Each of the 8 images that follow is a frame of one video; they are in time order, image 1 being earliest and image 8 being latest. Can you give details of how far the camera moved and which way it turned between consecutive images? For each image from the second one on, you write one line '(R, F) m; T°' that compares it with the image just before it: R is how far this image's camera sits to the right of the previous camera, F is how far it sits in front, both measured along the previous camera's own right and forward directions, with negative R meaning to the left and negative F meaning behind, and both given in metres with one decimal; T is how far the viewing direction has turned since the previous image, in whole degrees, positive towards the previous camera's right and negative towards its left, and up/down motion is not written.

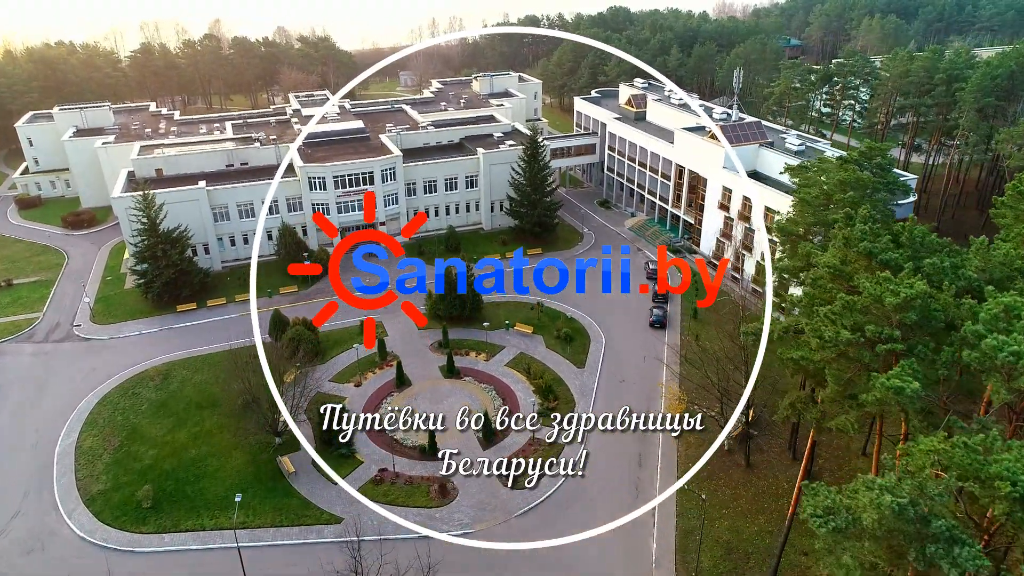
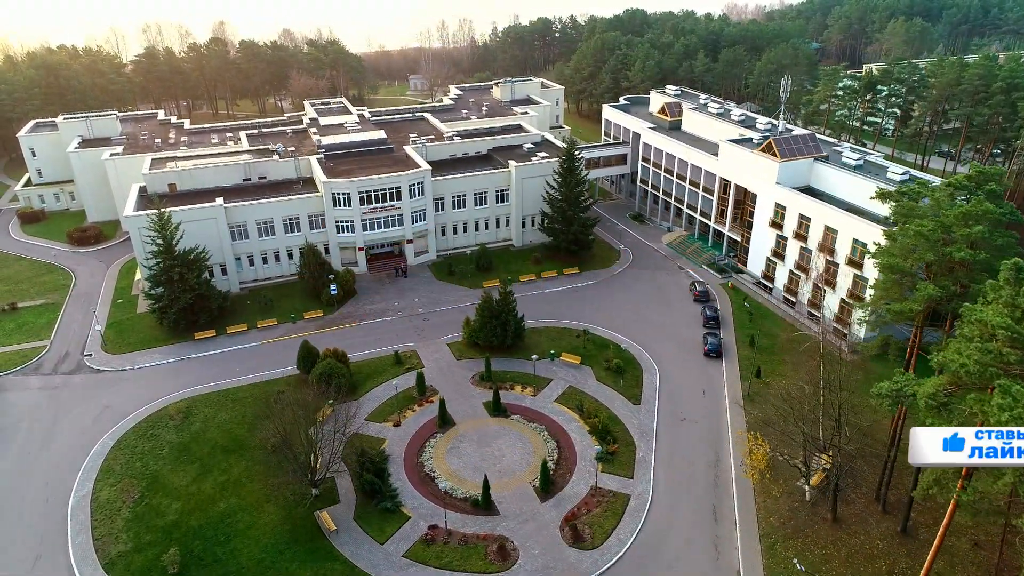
(-3.1, +3.6) m; 0°
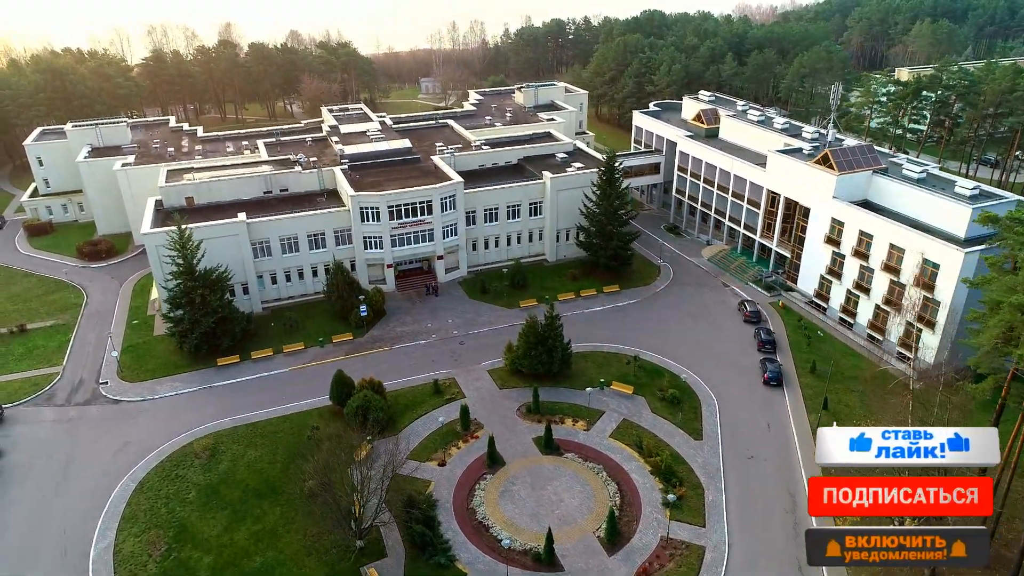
(-2.9, +3.1) m; 0°
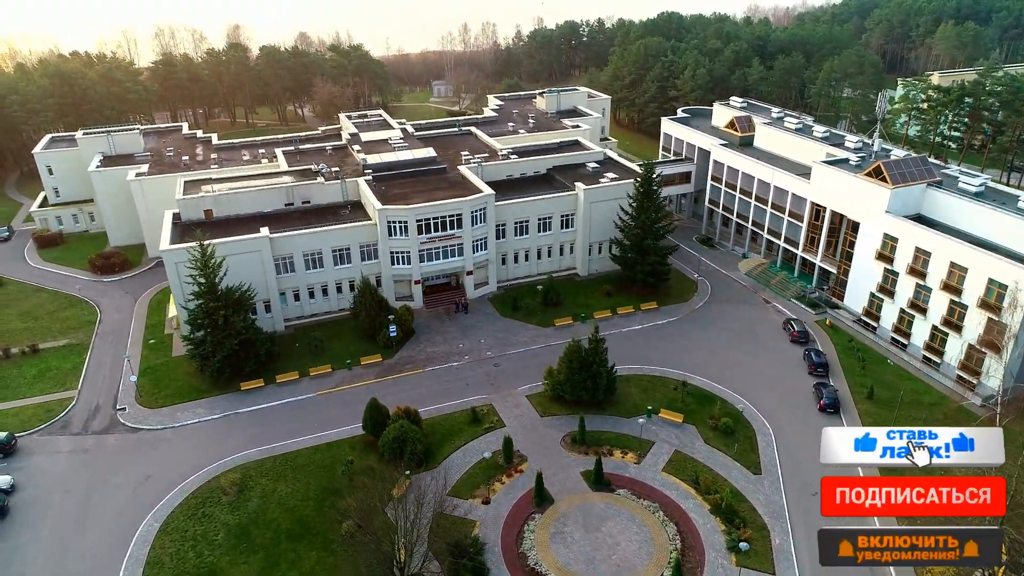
(-2.4, +2.4) m; 0°
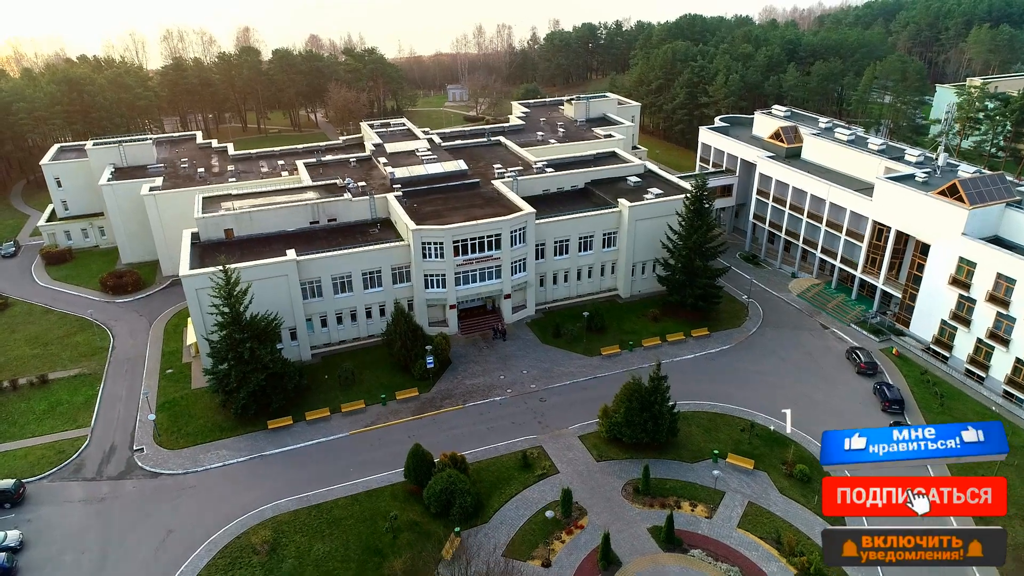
(-2.7, +3.5) m; 0°
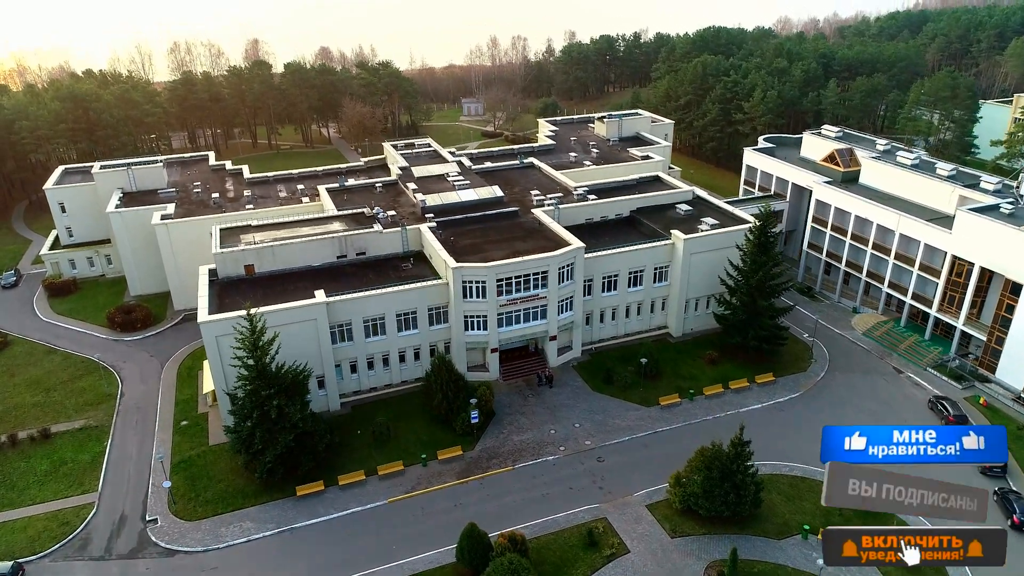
(-2.9, +4.3) m; 0°
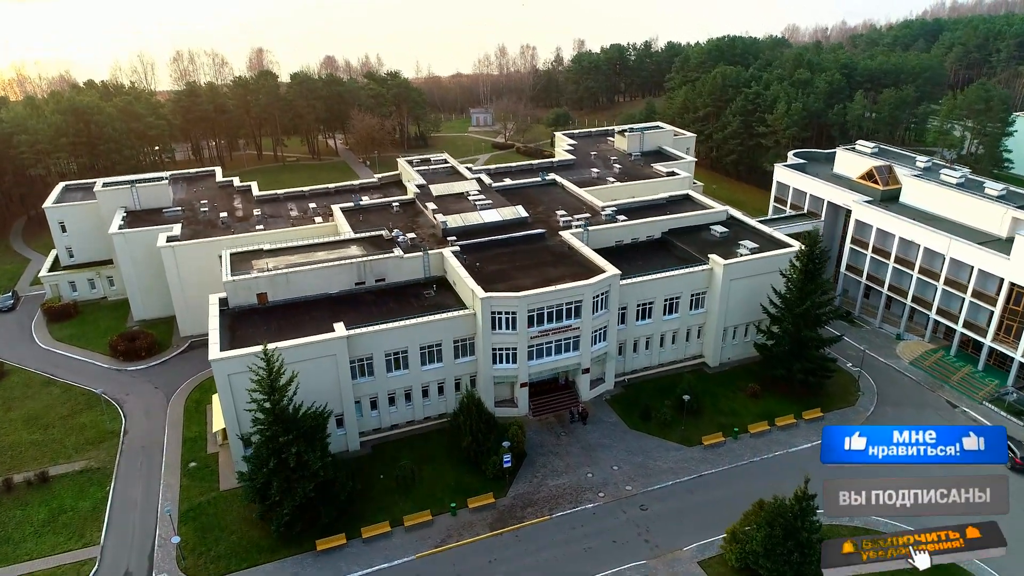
(-1.8, +2.8) m; 0°
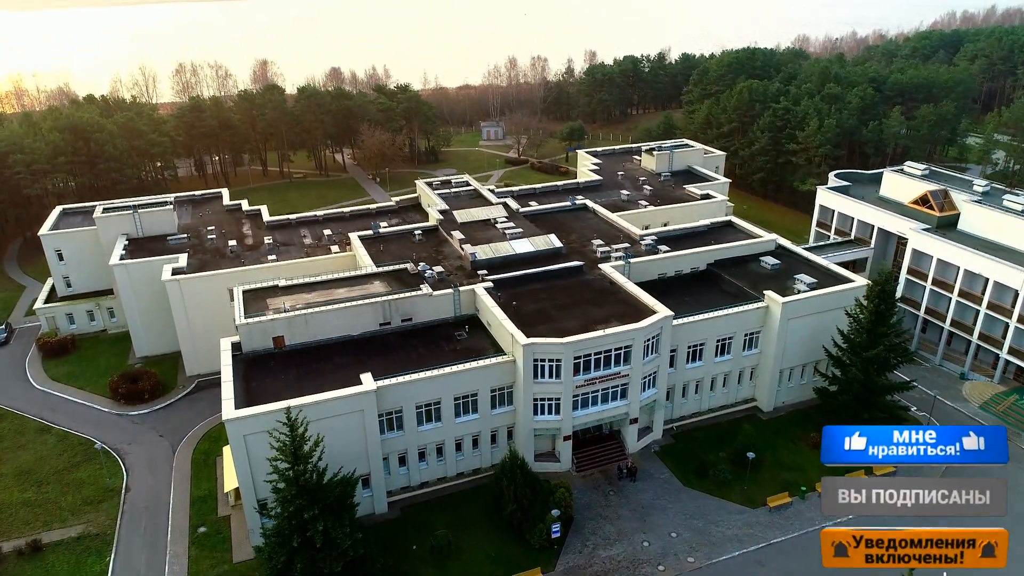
(-2.3, +3.8) m; 0°
